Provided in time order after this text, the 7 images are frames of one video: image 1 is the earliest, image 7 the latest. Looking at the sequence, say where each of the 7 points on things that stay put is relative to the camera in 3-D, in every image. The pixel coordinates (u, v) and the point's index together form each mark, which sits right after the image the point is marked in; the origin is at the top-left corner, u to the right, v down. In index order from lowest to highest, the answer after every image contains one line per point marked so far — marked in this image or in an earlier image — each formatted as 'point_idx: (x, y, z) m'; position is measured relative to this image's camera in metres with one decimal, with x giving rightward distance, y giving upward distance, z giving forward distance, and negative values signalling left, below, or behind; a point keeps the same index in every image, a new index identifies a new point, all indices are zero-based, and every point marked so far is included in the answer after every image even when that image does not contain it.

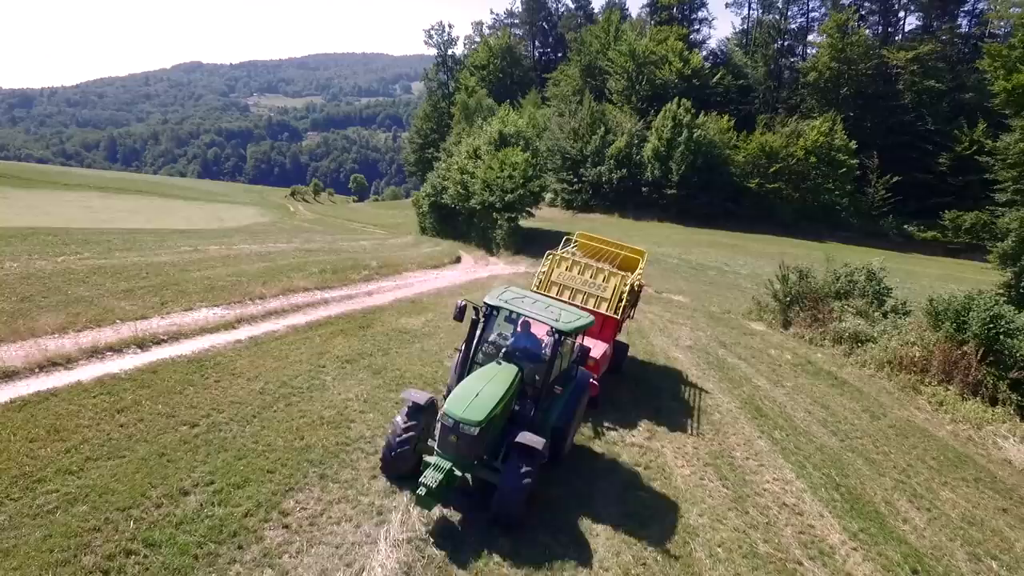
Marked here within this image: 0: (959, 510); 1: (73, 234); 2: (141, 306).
0: (+7.2, -3.6, +9.7) m
1: (-11.1, +1.3, +15.3) m
2: (-6.5, -0.3, +10.6) m
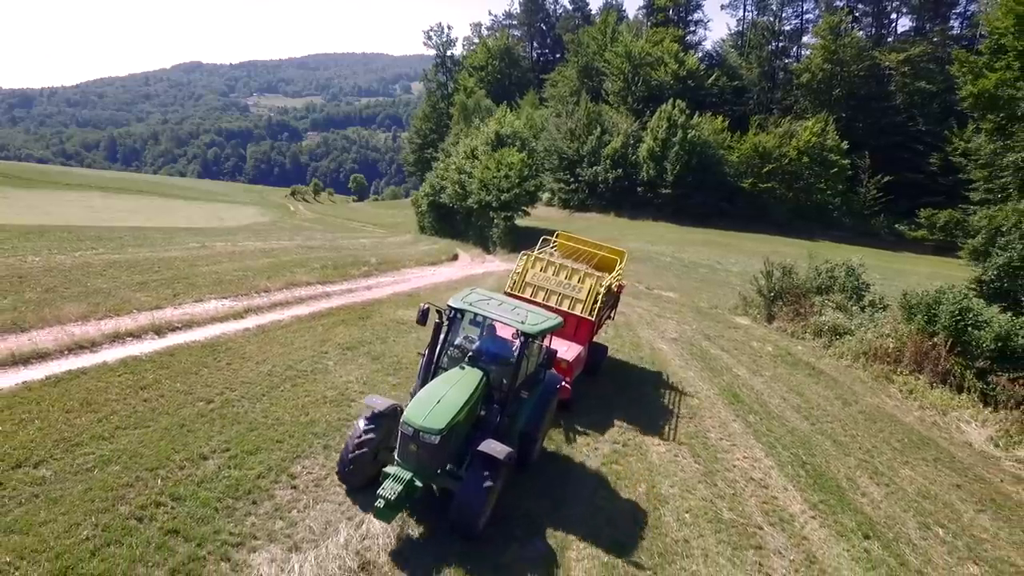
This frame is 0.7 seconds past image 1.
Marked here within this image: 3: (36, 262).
0: (+7.0, -3.4, +10.5) m
1: (-11.3, +1.5, +16.0) m
2: (-6.7, -0.2, +11.4) m
3: (-9.3, +0.5, +11.8) m
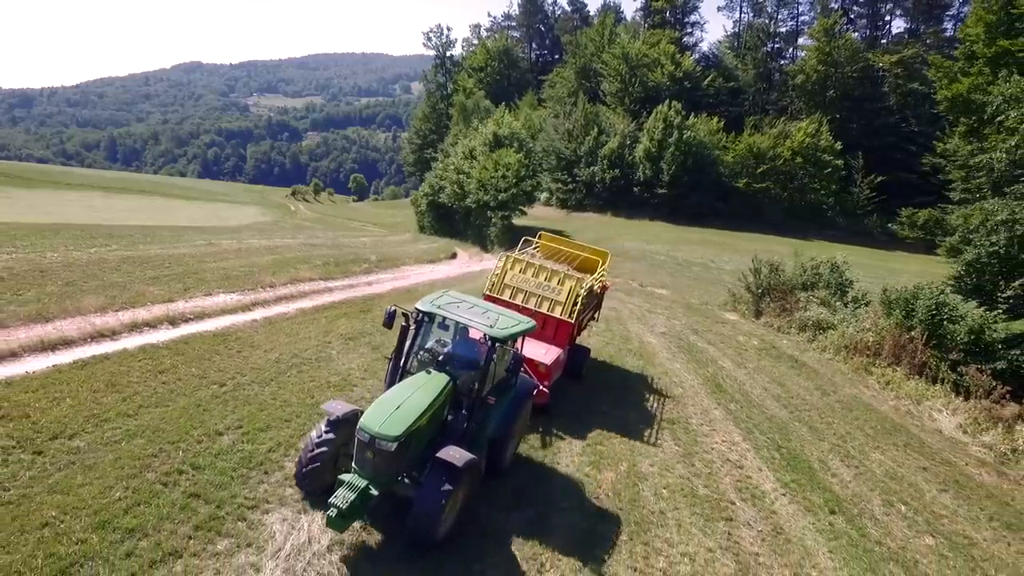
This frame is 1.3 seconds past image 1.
0: (+6.9, -3.3, +11.1) m
1: (-11.5, +1.6, +16.7) m
2: (-6.9, -0.1, +12.0) m
3: (-9.5, +0.6, +12.5) m
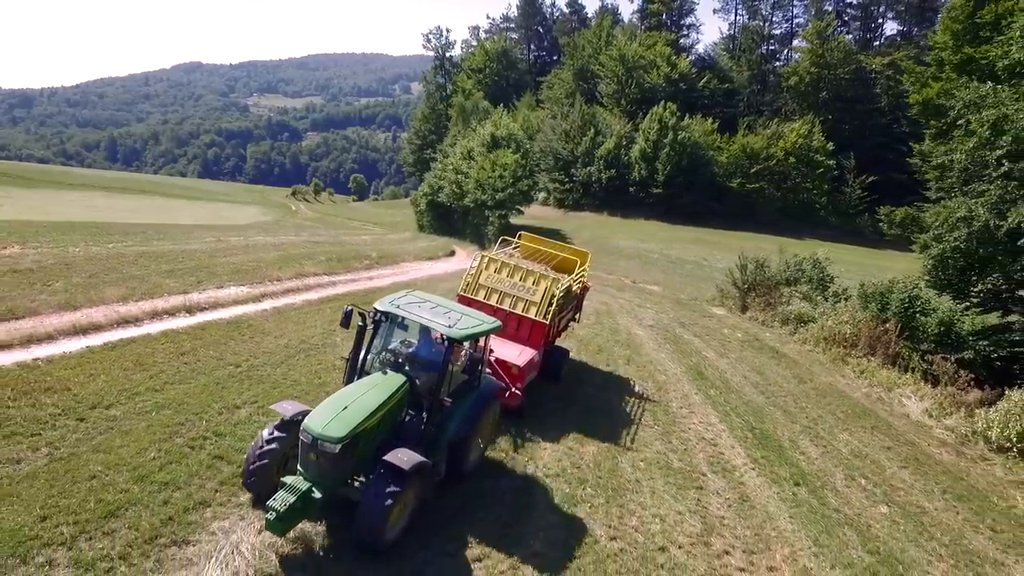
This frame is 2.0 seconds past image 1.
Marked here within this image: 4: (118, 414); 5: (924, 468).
0: (+6.7, -3.2, +12.0) m
1: (-11.6, +1.8, +17.5) m
2: (-7.0, +0.1, +12.9) m
3: (-9.6, +0.8, +13.3) m
4: (-4.9, -1.6, +7.4) m
5: (+7.9, -3.4, +11.5) m
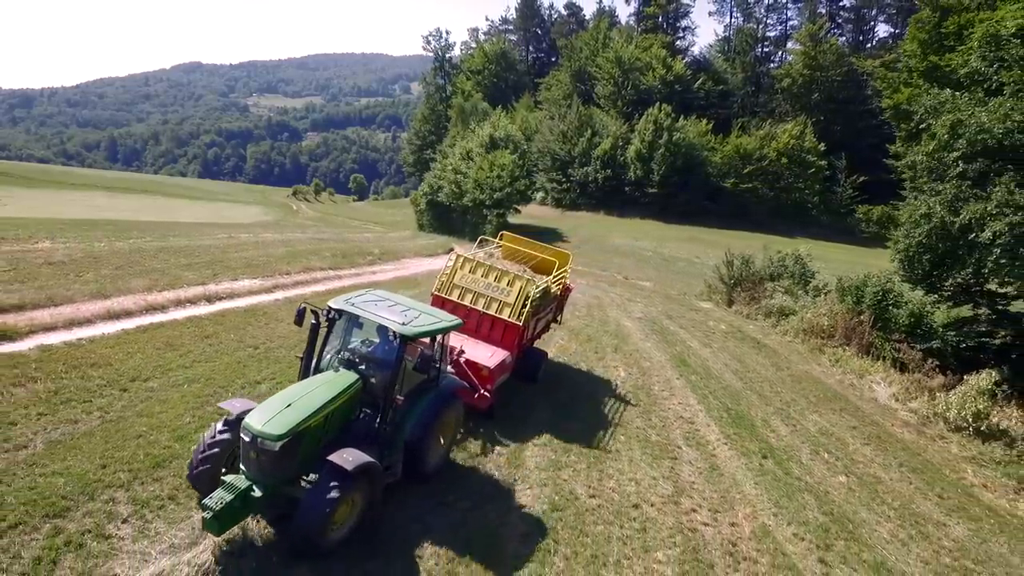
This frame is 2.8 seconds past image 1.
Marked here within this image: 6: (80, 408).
0: (+6.6, -3.0, +13.0) m
1: (-11.8, +2.0, +18.5) m
2: (-7.2, +0.3, +13.9) m
3: (-9.7, +1.0, +14.3) m
4: (-5.0, -1.4, +8.4) m
5: (+7.8, -3.3, +12.5) m
6: (-5.4, -1.5, +7.5) m
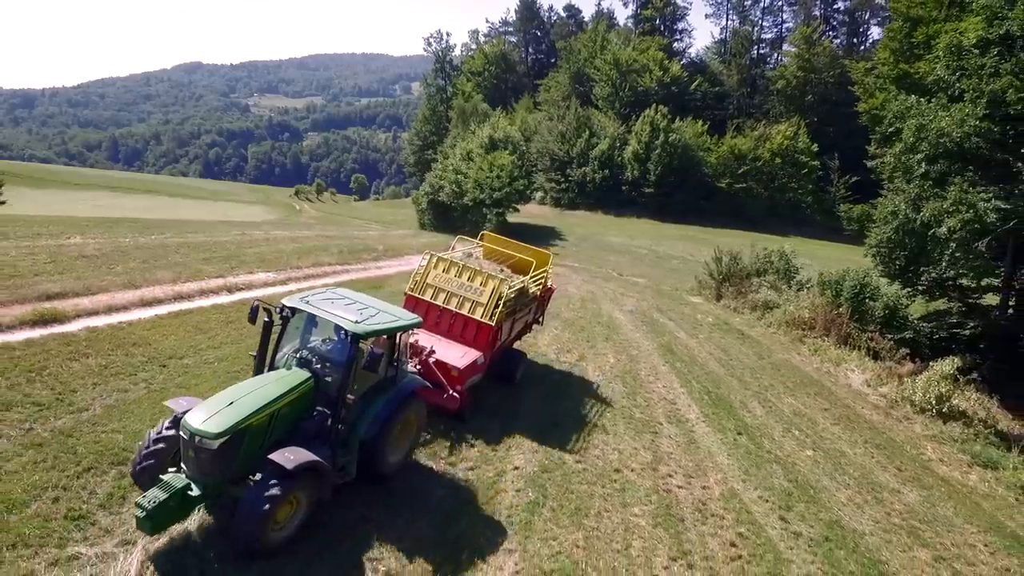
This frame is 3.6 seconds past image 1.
0: (+6.5, -2.8, +14.0) m
1: (-11.8, +2.1, +19.6) m
2: (-7.2, +0.5, +14.9) m
3: (-9.8, +1.2, +15.4) m
4: (-5.1, -1.2, +9.5) m
5: (+7.7, -3.1, +13.6) m
6: (-5.5, -1.3, +8.5) m
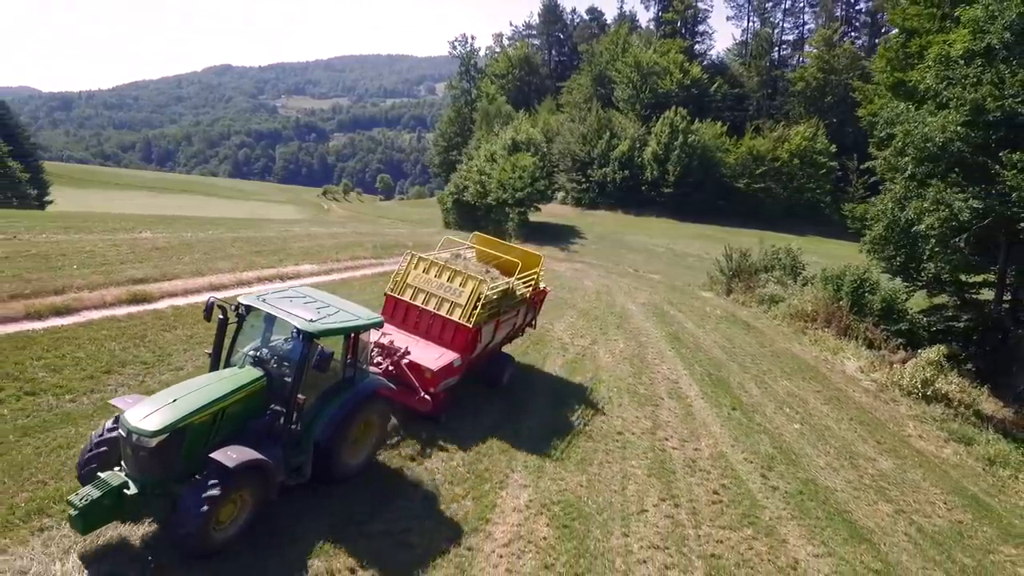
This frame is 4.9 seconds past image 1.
0: (+7.0, -2.6, +15.3) m
1: (-11.1, +2.5, +21.6) m
2: (-6.7, +0.8, +16.8) m
3: (-9.3, +1.5, +17.3) m
4: (-4.8, -0.9, +11.2) m
5: (+8.1, -2.9, +14.8) m
6: (-5.2, -1.0, +10.3) m
